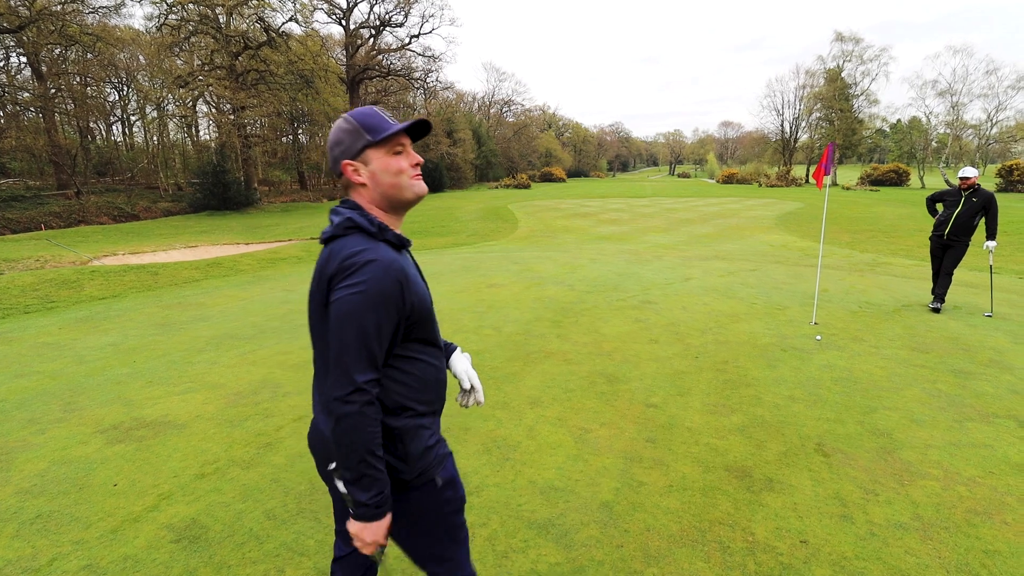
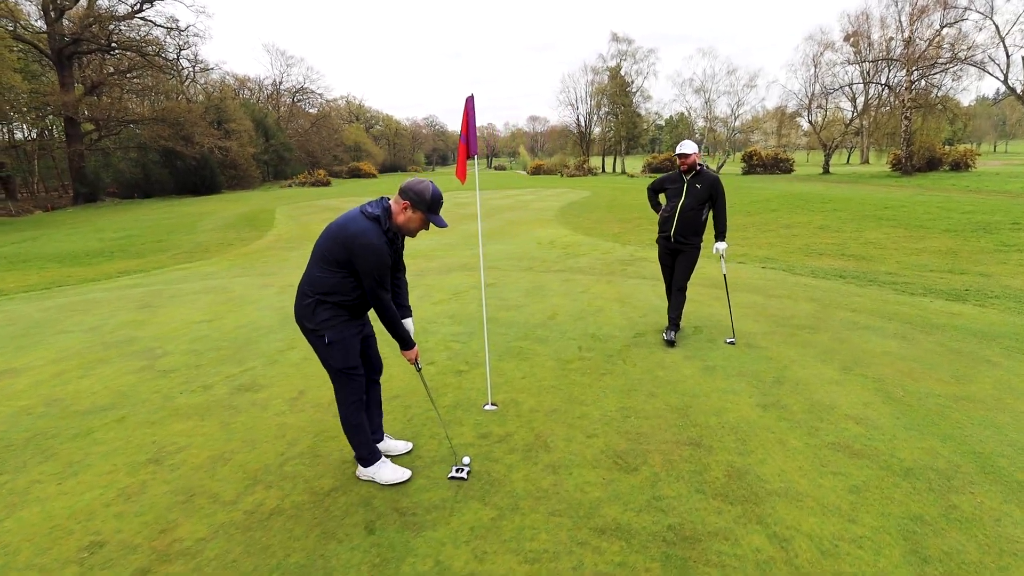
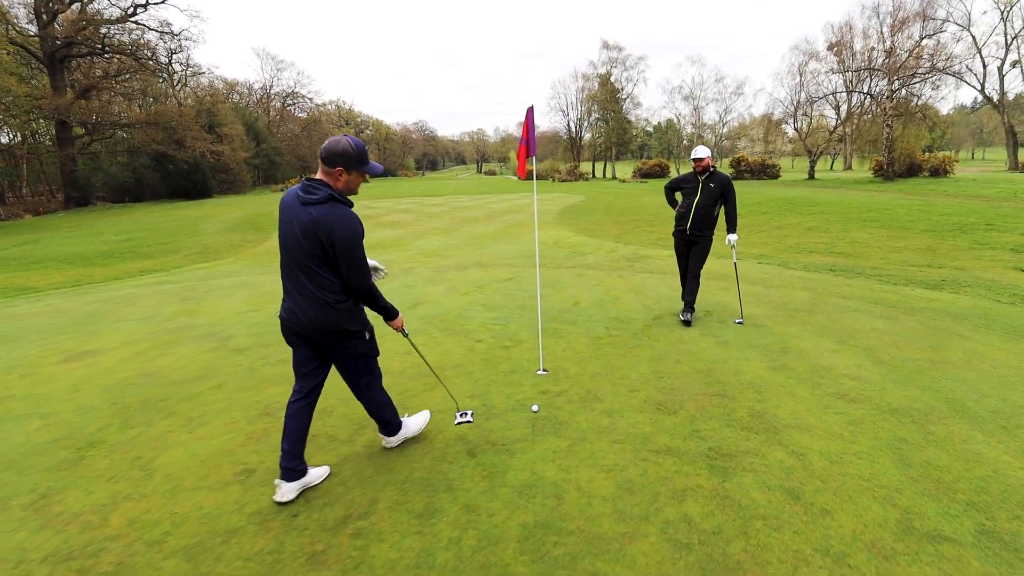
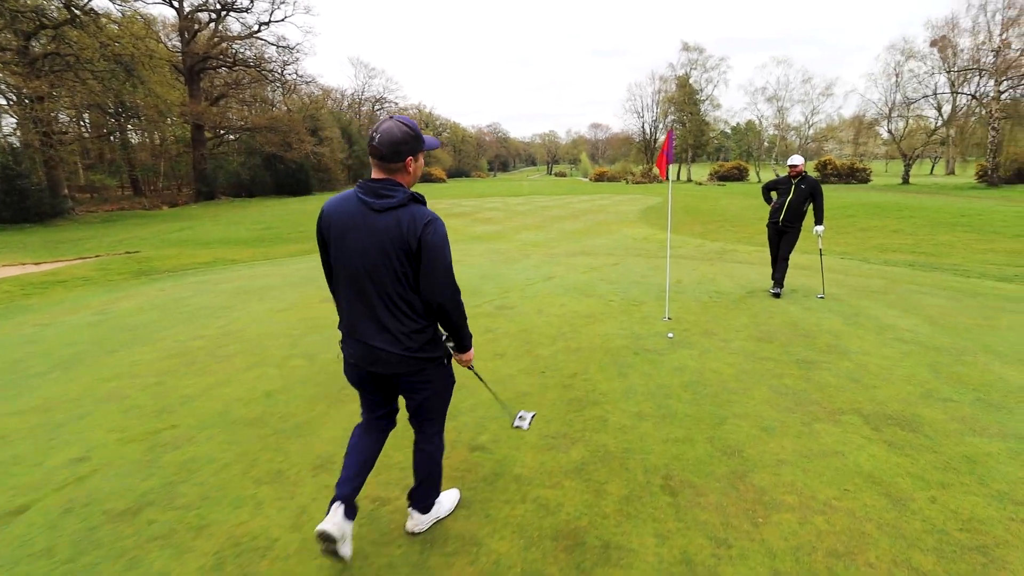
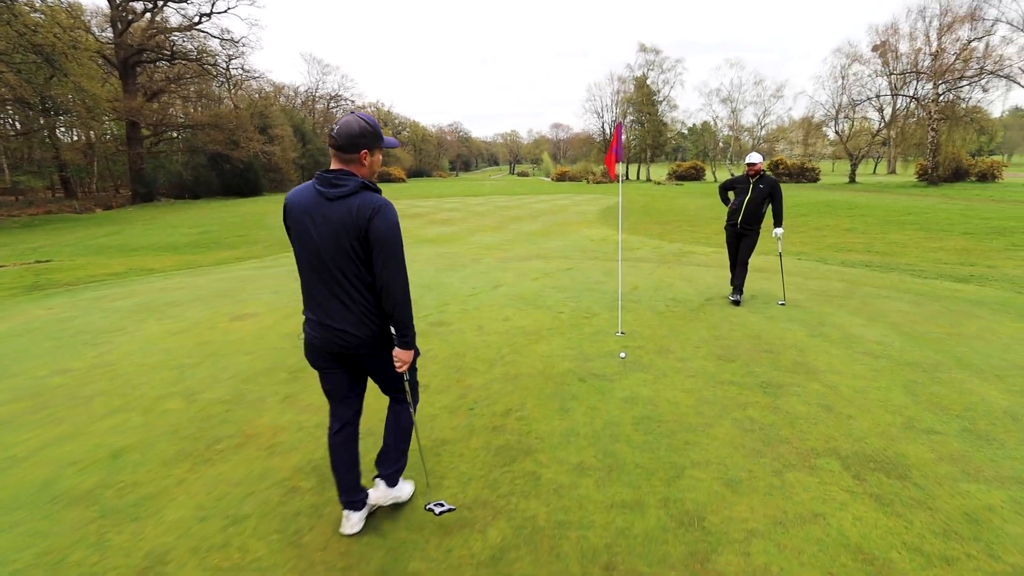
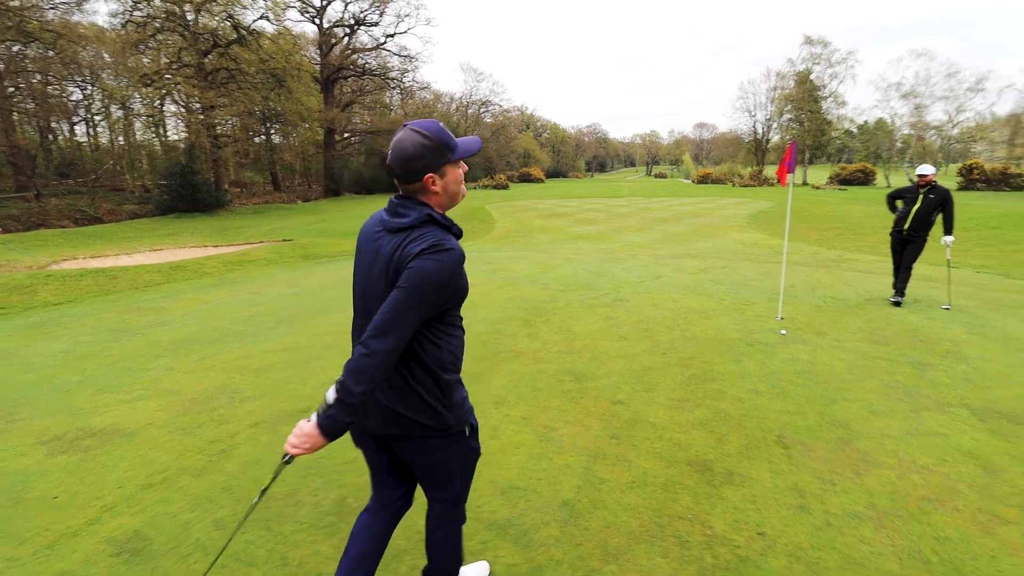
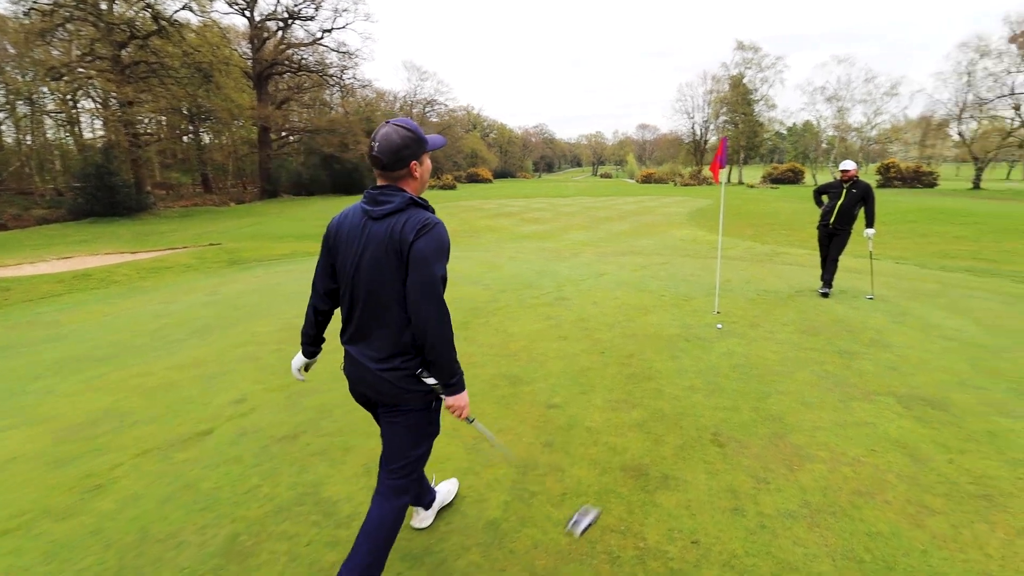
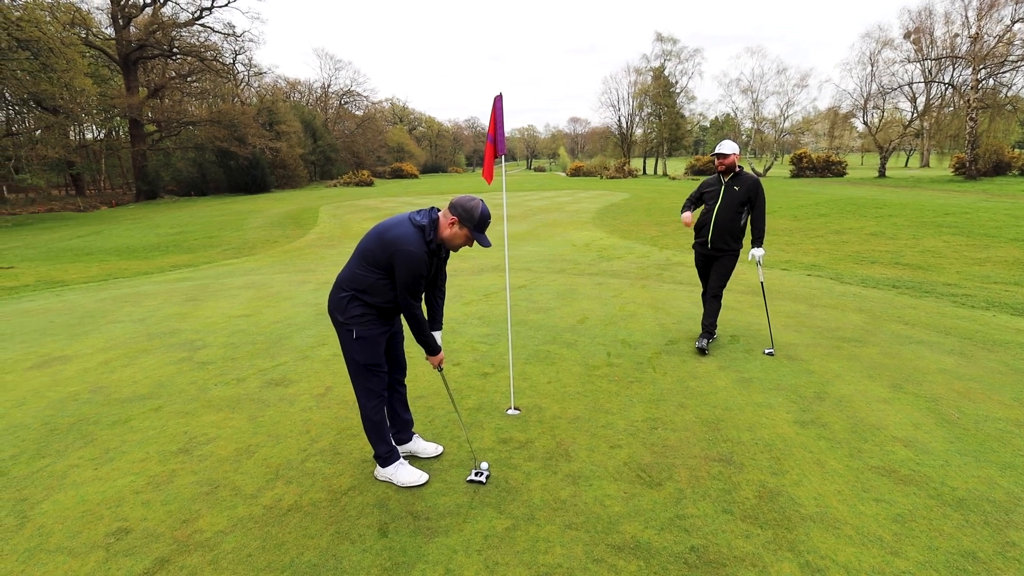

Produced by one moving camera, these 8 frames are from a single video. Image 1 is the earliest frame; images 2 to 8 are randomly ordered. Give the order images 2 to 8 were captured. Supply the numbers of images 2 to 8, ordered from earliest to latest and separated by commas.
6, 7, 4, 5, 3, 2, 8
